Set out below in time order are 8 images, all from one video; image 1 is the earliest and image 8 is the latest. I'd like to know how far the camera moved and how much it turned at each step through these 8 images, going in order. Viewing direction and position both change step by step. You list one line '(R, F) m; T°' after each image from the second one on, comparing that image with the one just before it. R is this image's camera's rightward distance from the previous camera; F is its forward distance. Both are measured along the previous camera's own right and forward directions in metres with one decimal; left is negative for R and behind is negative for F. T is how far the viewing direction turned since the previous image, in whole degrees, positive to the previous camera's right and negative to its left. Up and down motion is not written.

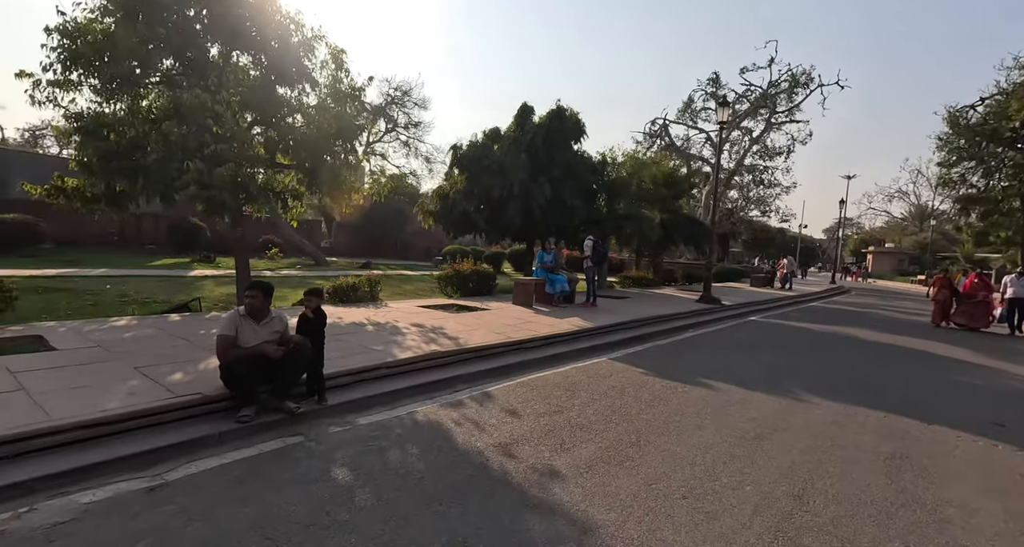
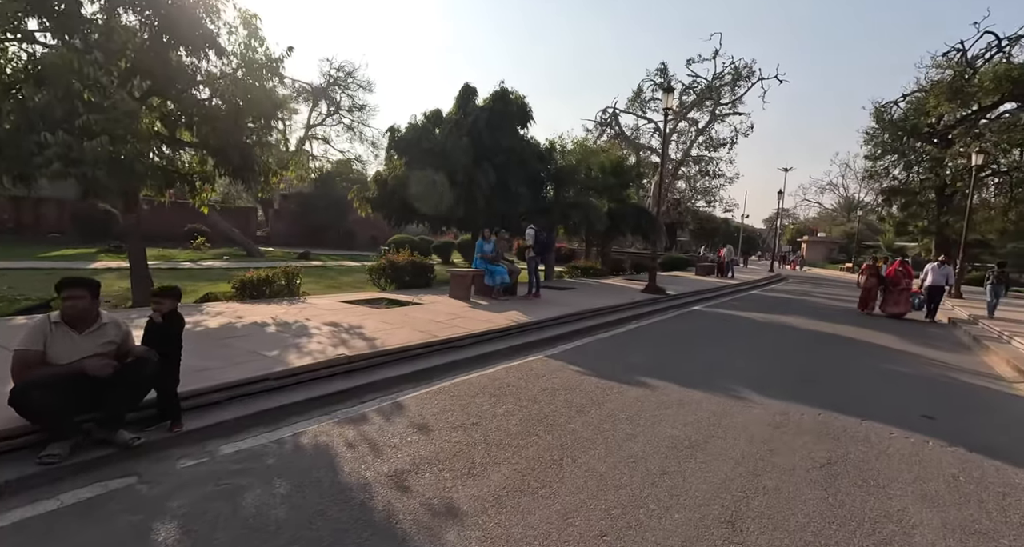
(+0.3, +0.5) m; +5°
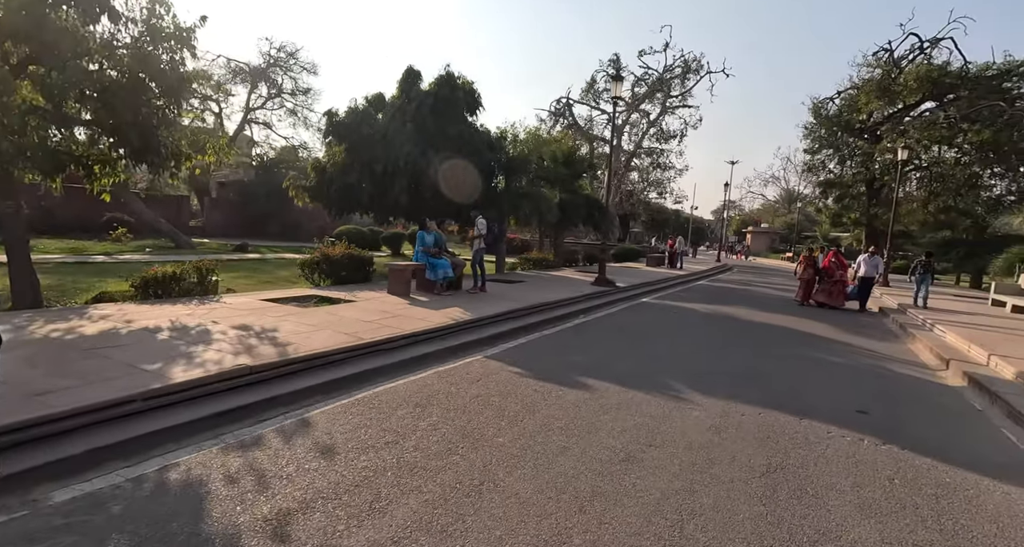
(+0.3, +0.4) m; +5°
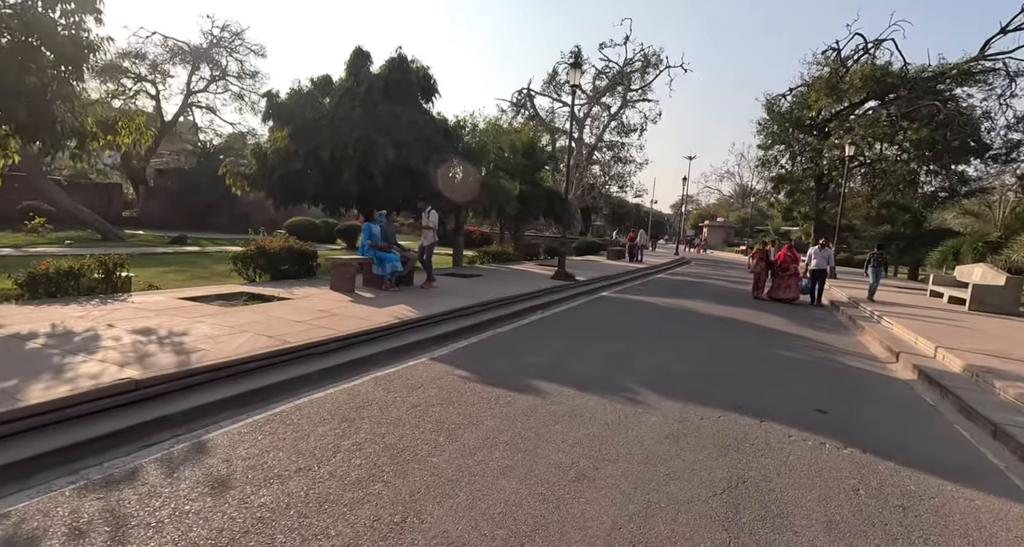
(+0.2, +0.5) m; +4°
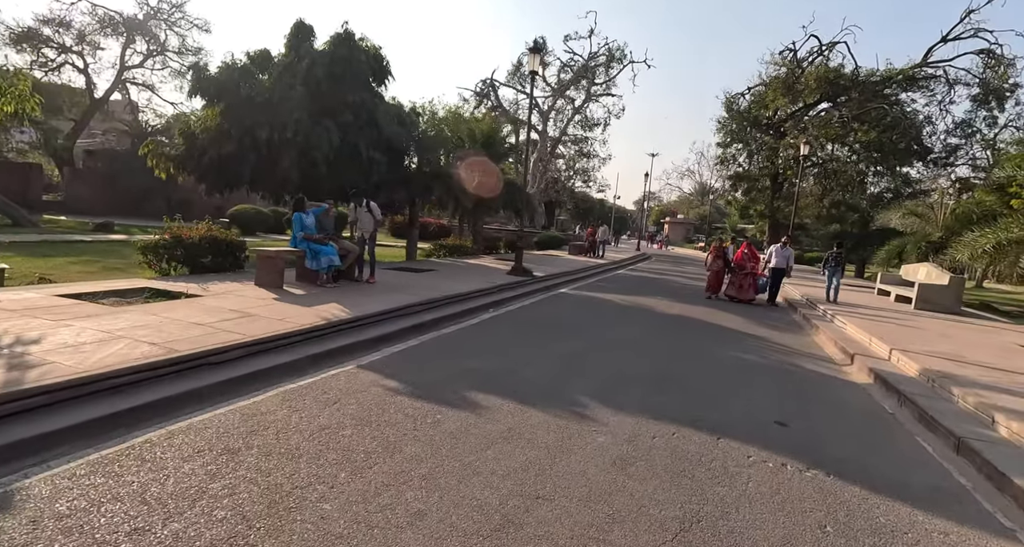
(+0.3, +0.6) m; +4°
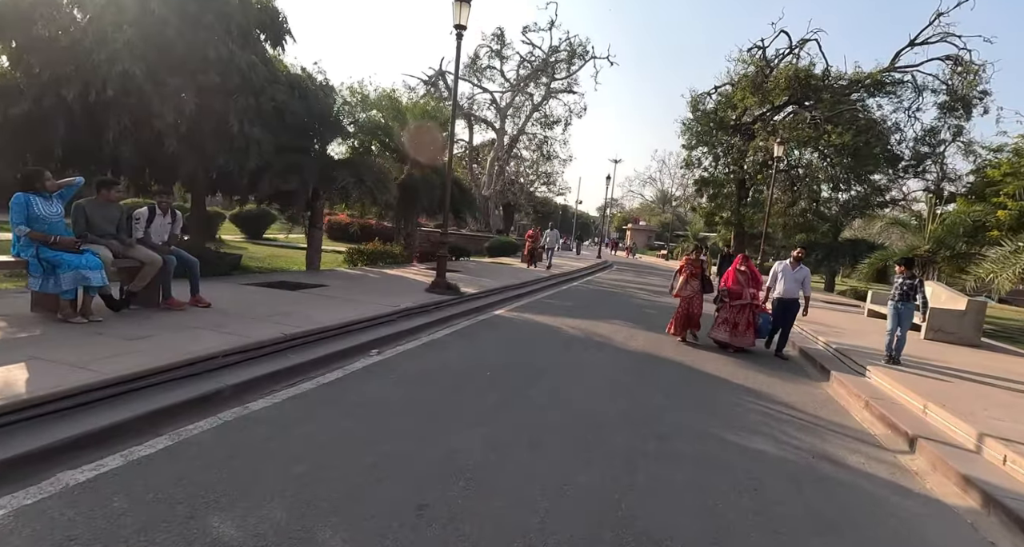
(+0.9, +3.3) m; +4°
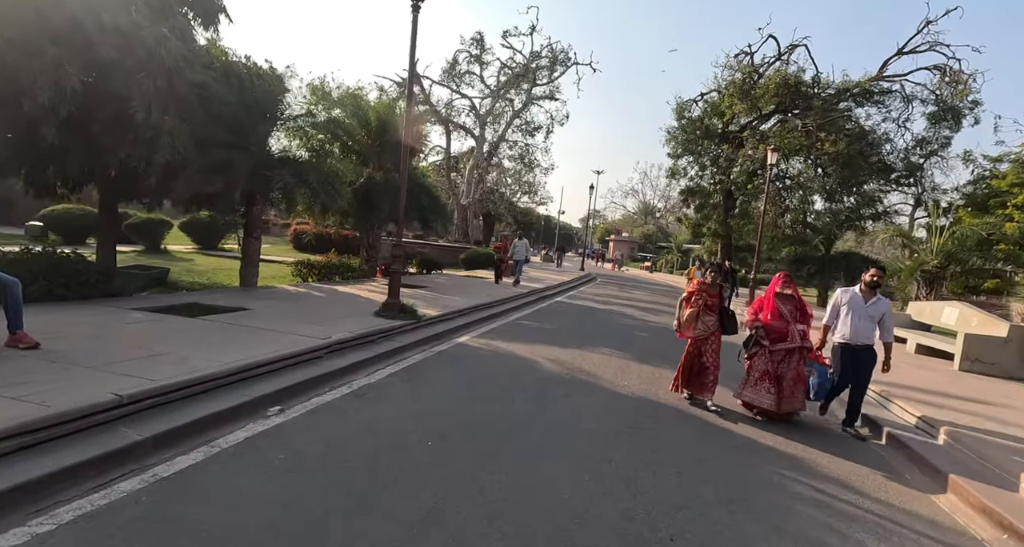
(+0.3, +1.9) m; +2°
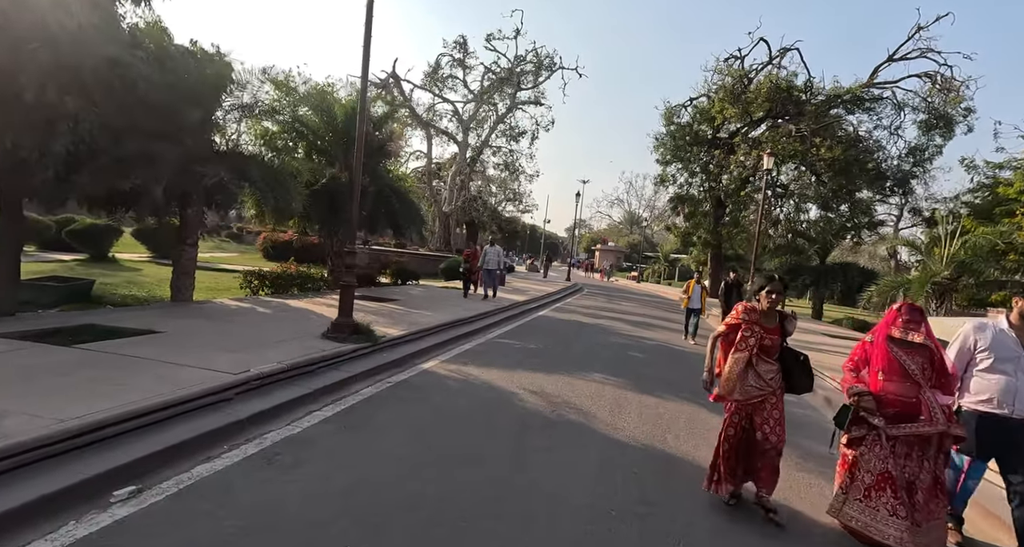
(+0.2, +1.6) m; +2°
